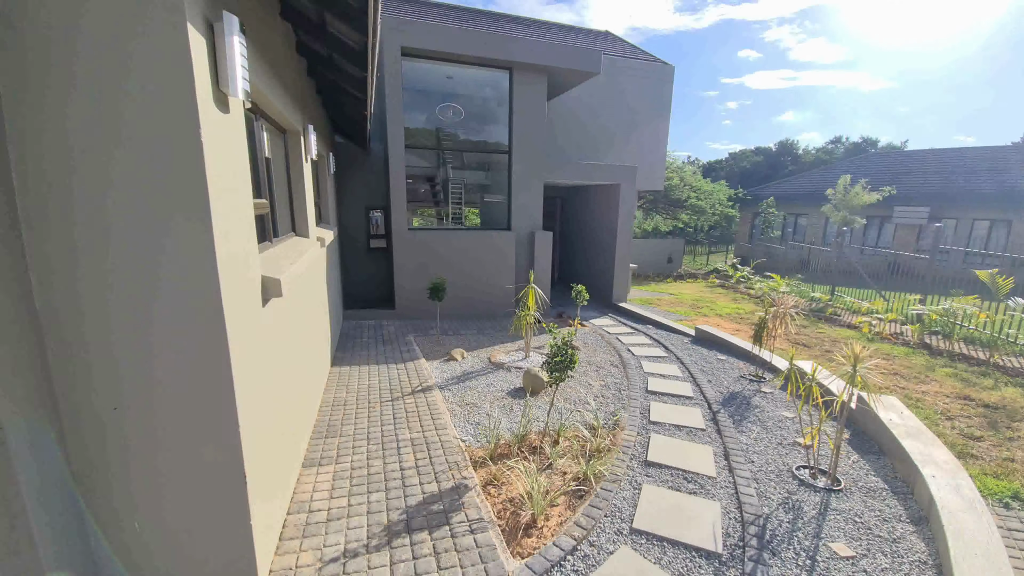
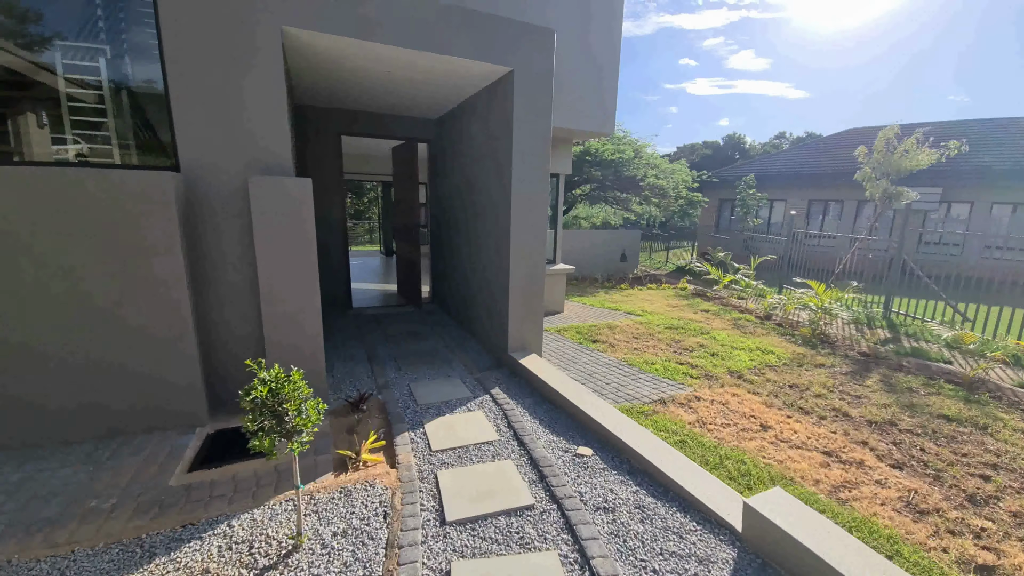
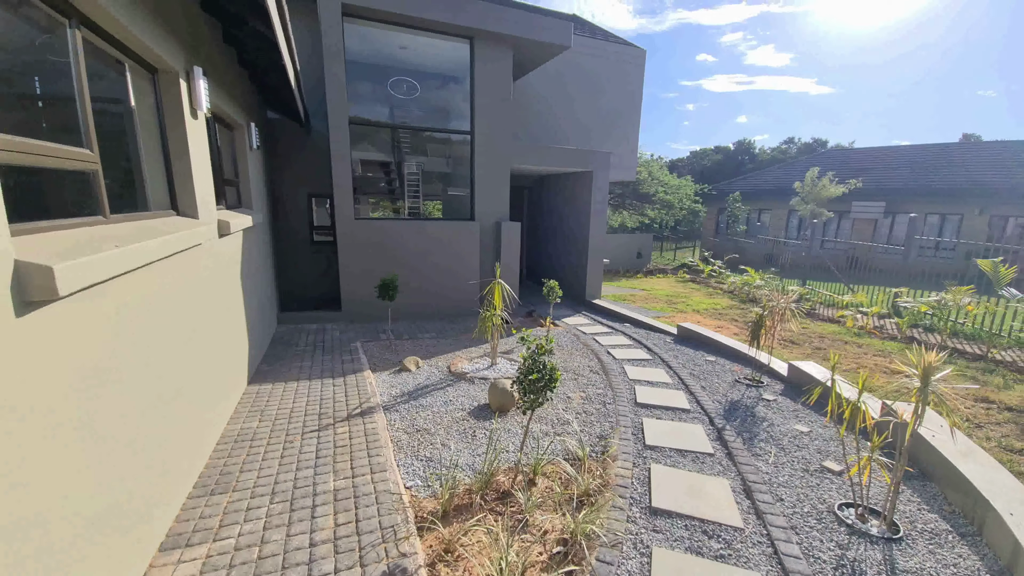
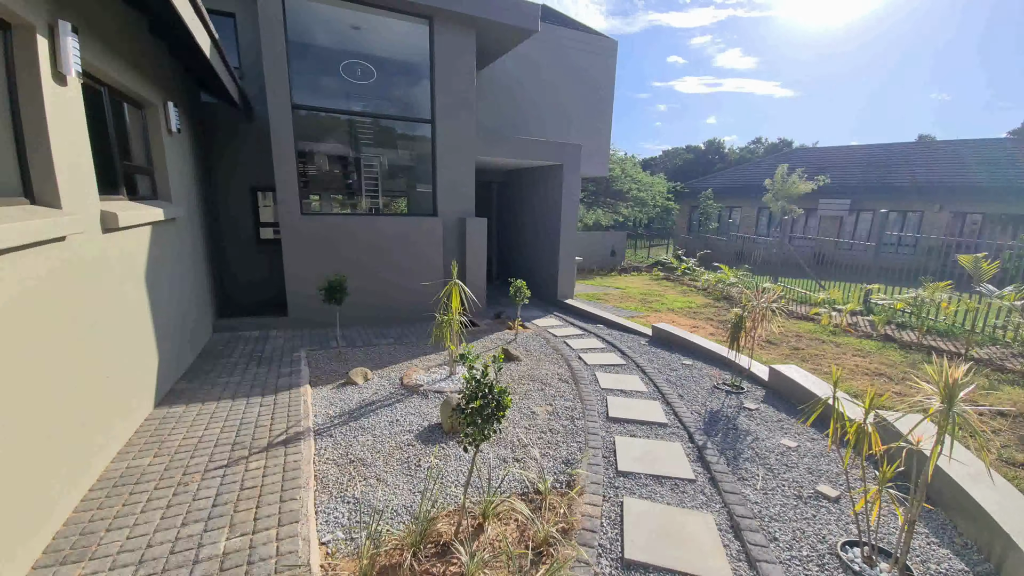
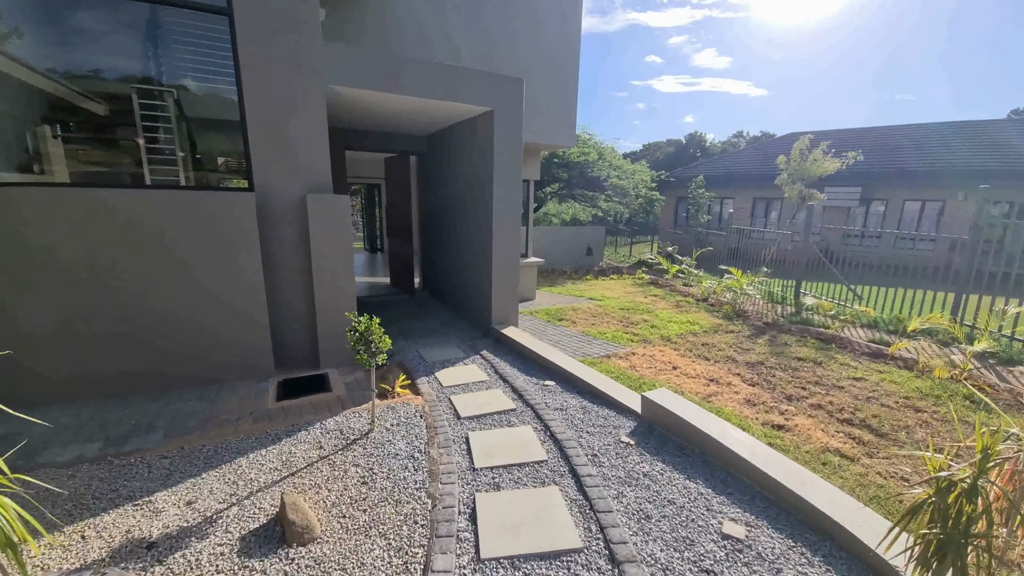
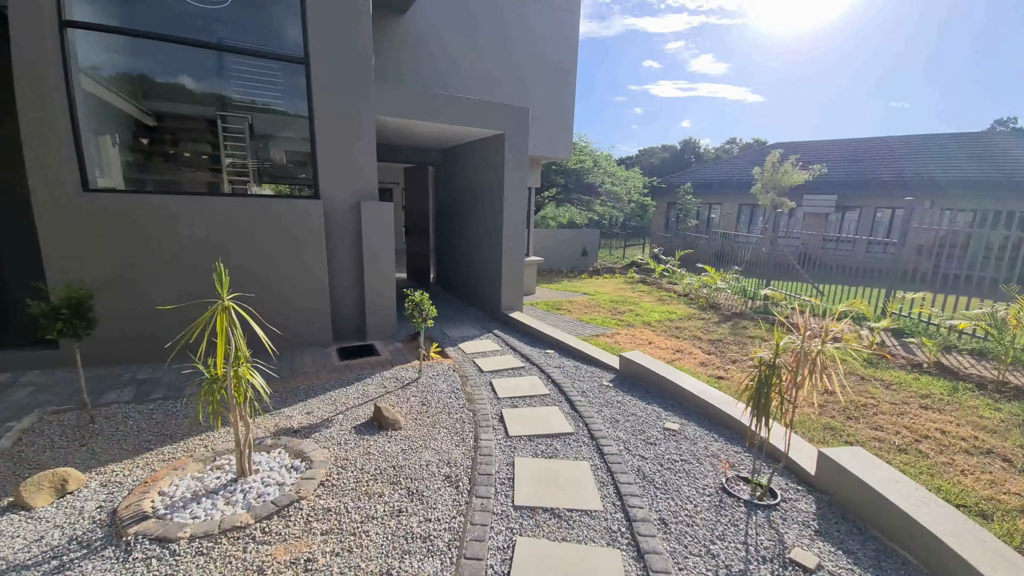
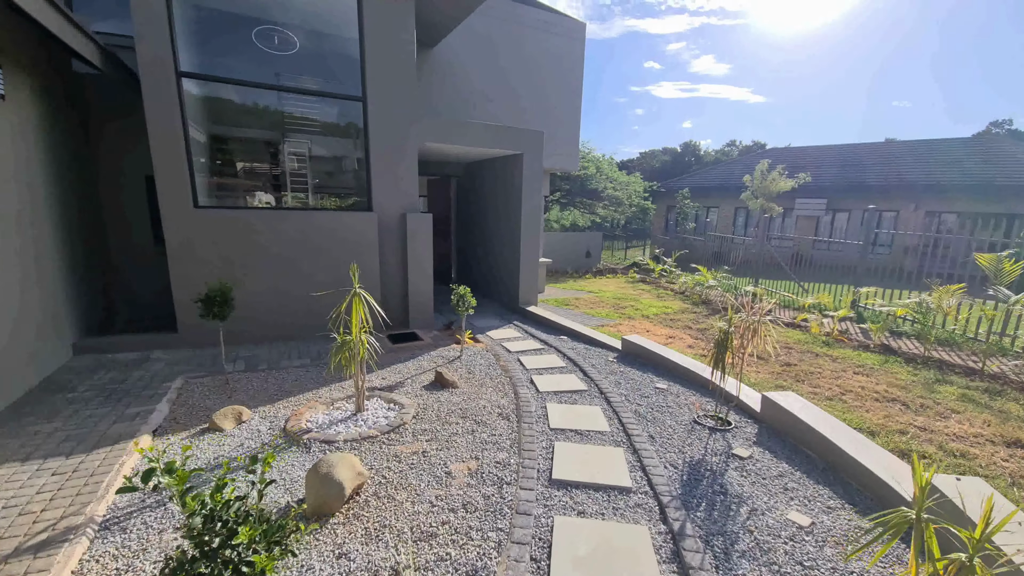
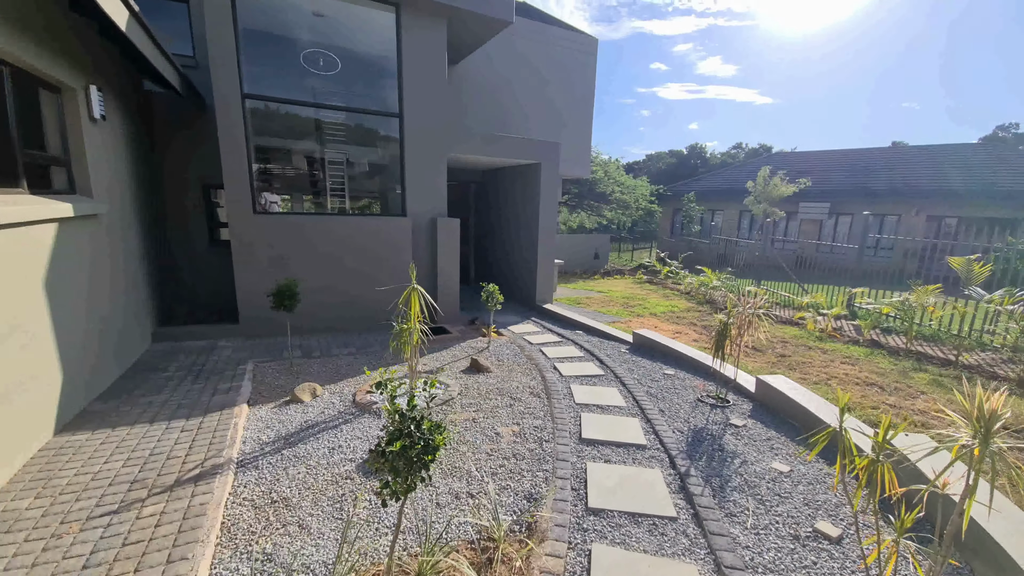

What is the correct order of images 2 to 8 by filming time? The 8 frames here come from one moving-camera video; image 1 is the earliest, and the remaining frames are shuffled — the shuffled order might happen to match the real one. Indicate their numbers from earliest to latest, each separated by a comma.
3, 4, 8, 7, 6, 5, 2
